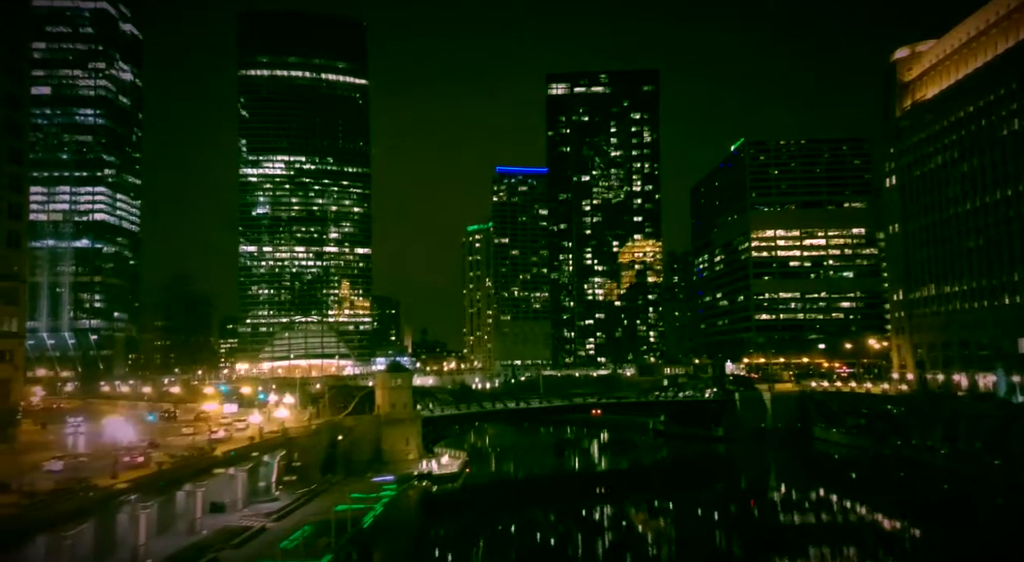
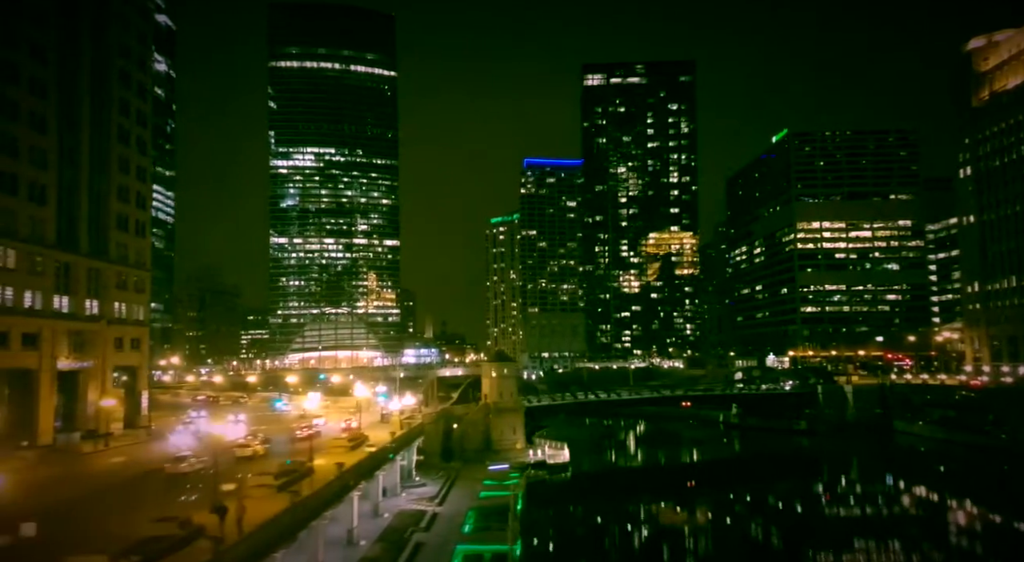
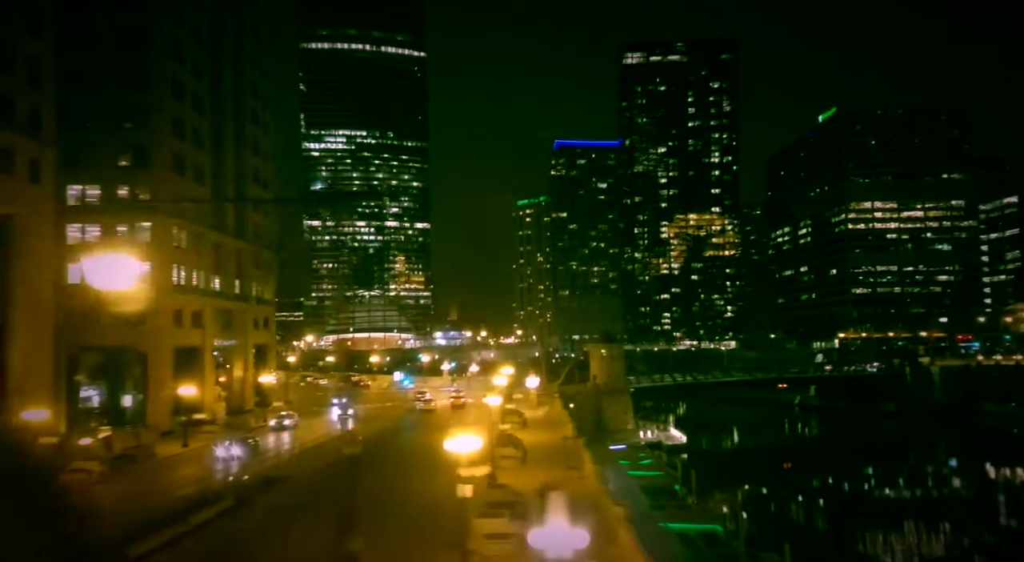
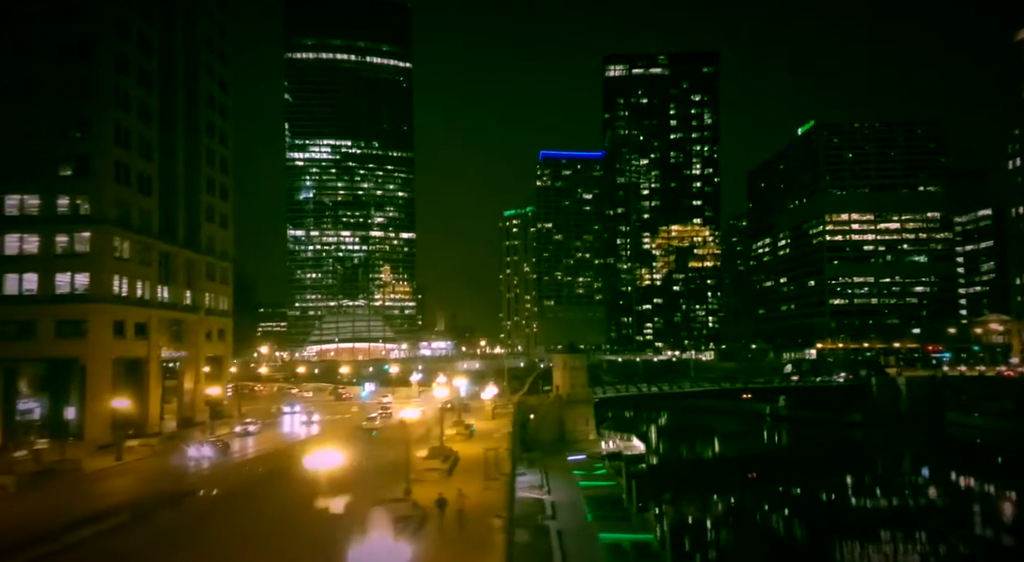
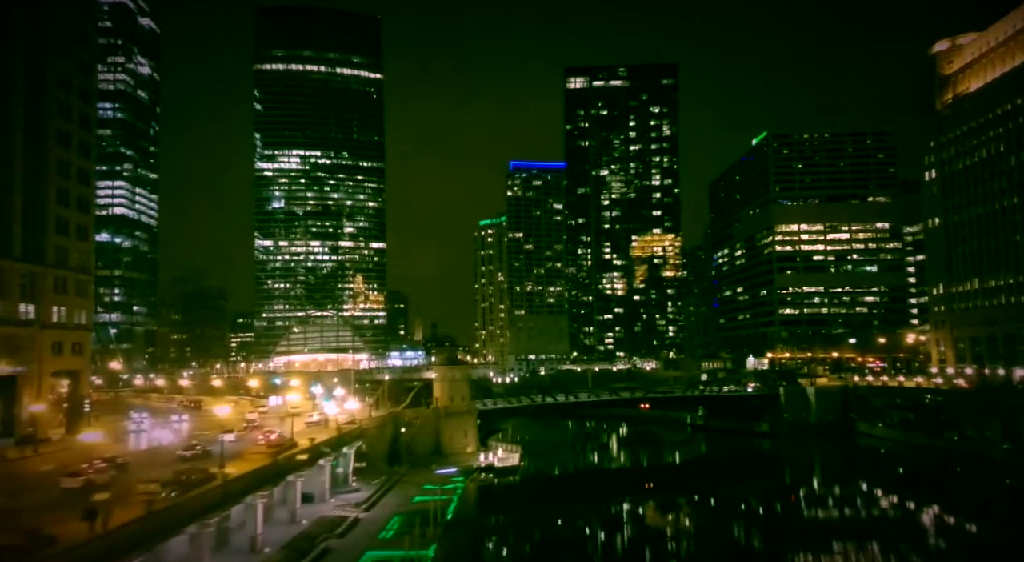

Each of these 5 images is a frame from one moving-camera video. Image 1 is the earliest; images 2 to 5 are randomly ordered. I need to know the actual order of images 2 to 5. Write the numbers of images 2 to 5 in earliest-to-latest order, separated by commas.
5, 2, 4, 3
